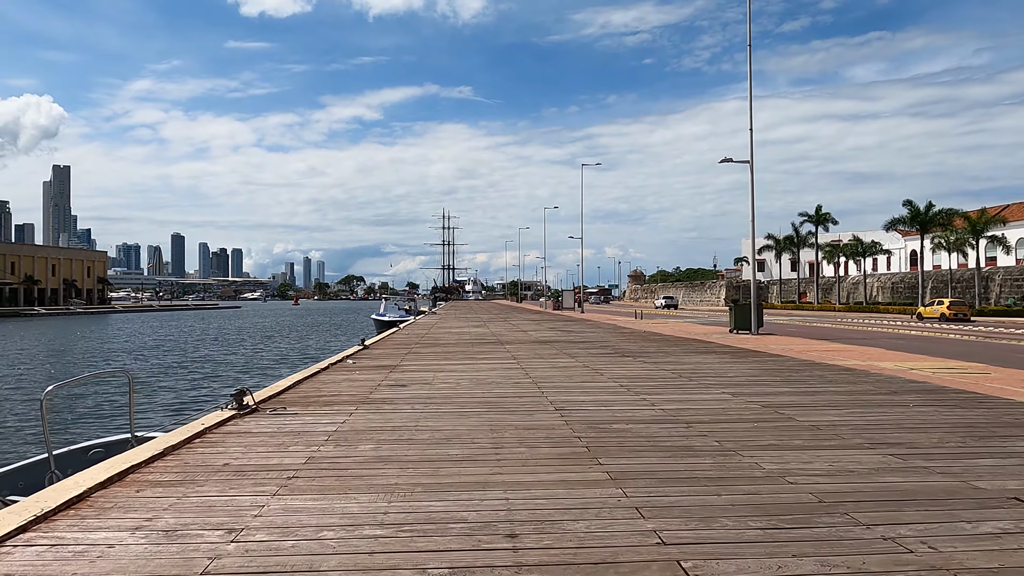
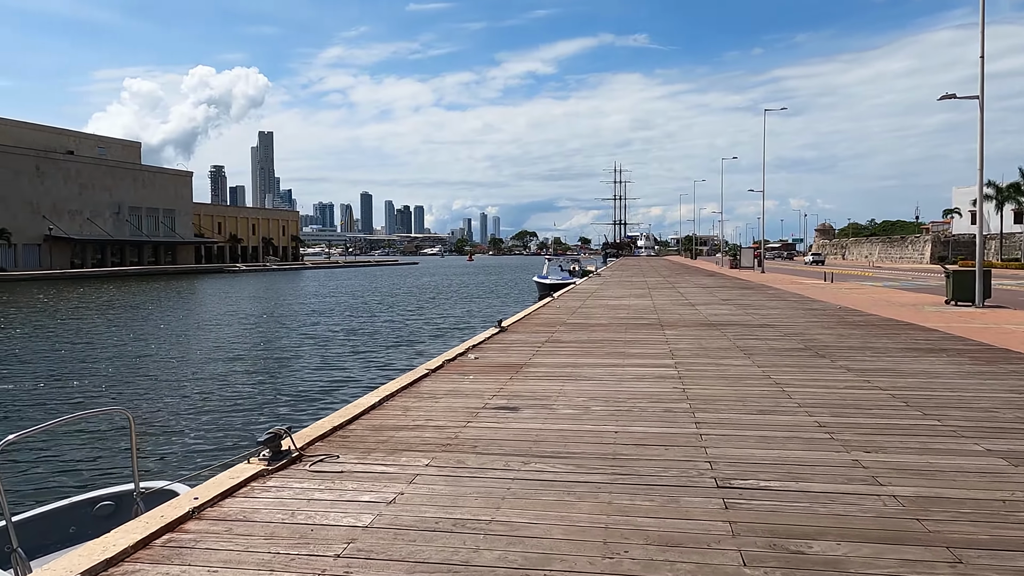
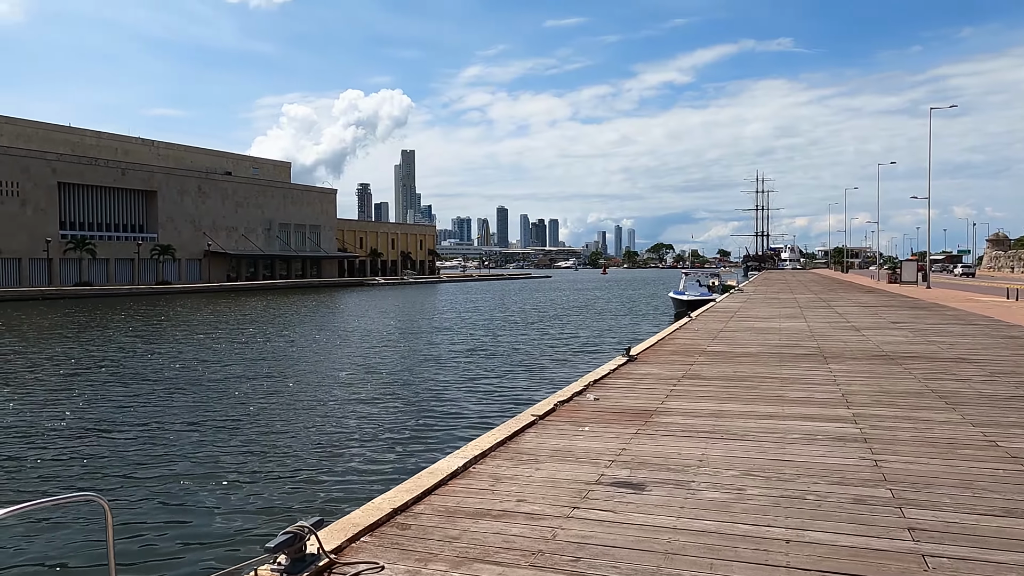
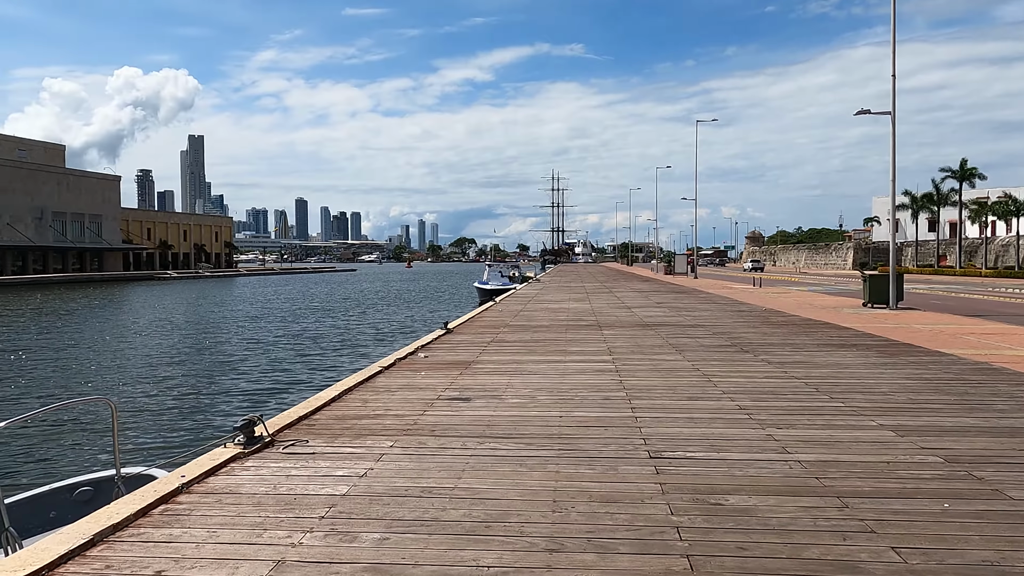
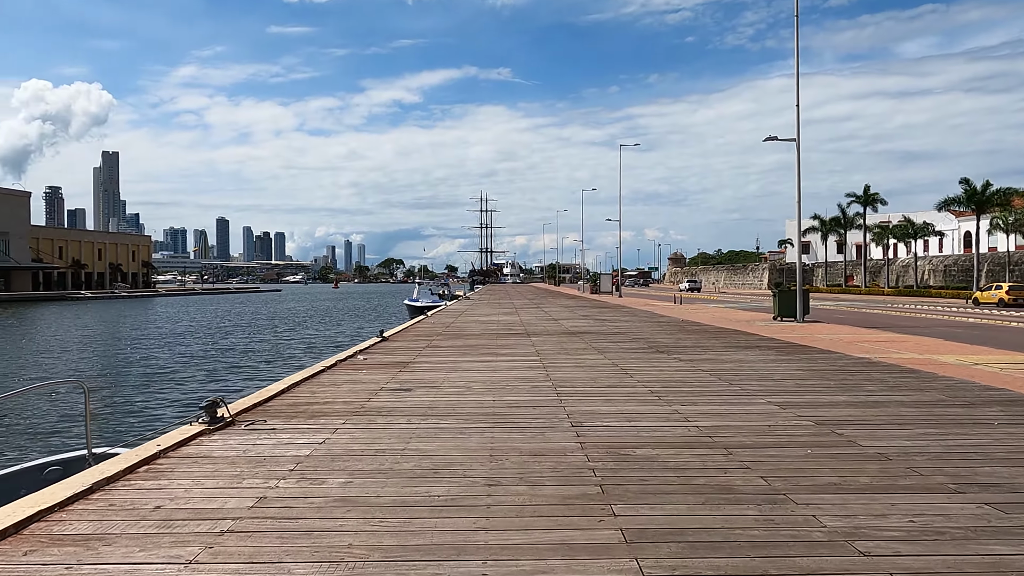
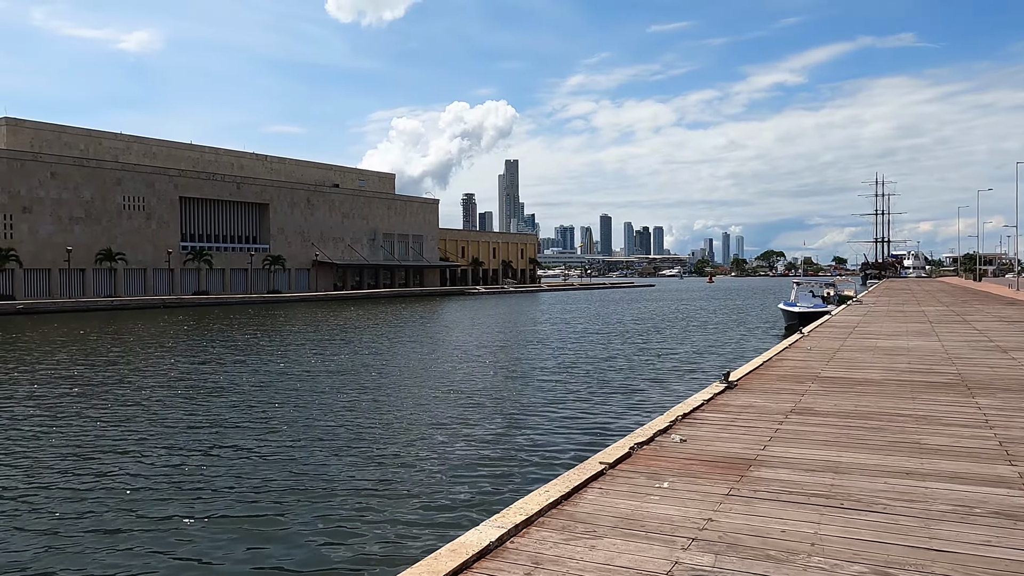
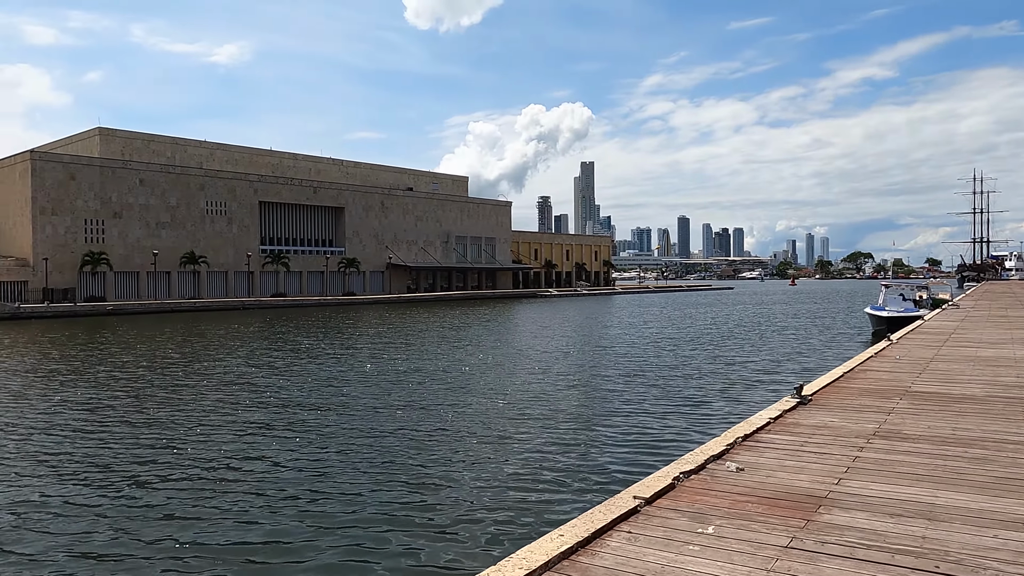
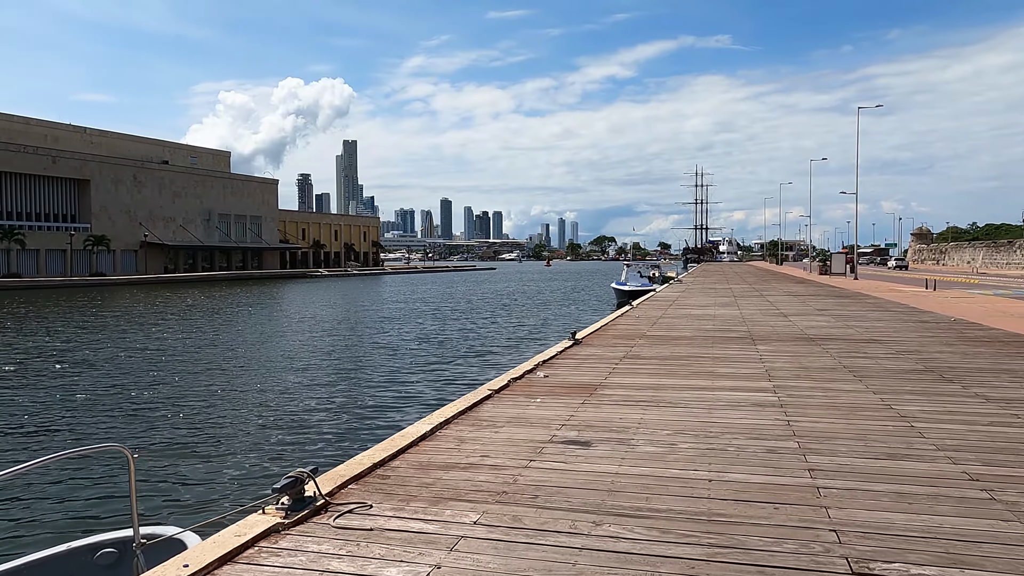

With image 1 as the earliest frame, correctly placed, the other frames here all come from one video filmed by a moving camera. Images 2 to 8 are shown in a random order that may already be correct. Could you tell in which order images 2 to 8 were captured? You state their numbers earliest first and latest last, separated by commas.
5, 4, 2, 8, 3, 6, 7
